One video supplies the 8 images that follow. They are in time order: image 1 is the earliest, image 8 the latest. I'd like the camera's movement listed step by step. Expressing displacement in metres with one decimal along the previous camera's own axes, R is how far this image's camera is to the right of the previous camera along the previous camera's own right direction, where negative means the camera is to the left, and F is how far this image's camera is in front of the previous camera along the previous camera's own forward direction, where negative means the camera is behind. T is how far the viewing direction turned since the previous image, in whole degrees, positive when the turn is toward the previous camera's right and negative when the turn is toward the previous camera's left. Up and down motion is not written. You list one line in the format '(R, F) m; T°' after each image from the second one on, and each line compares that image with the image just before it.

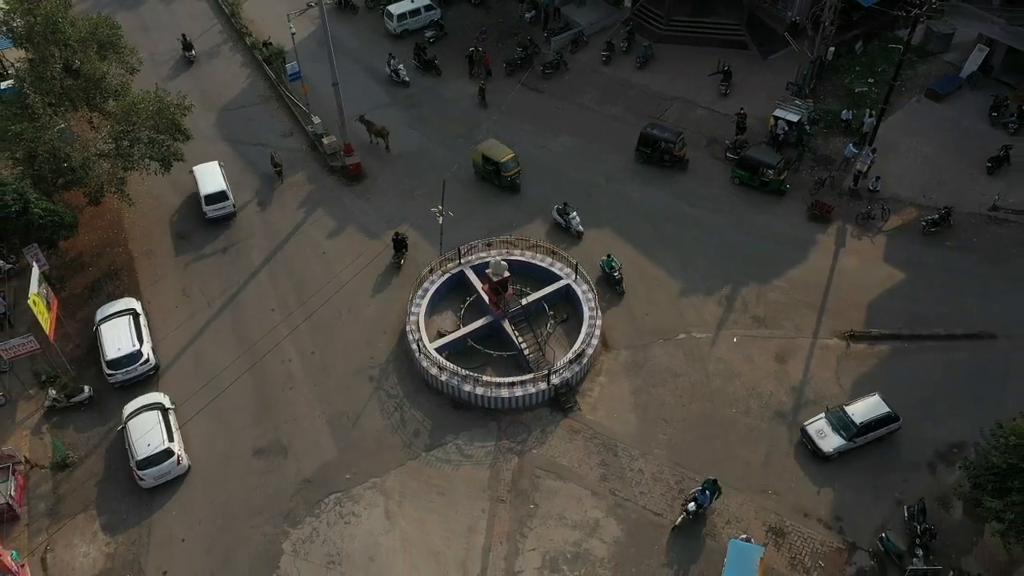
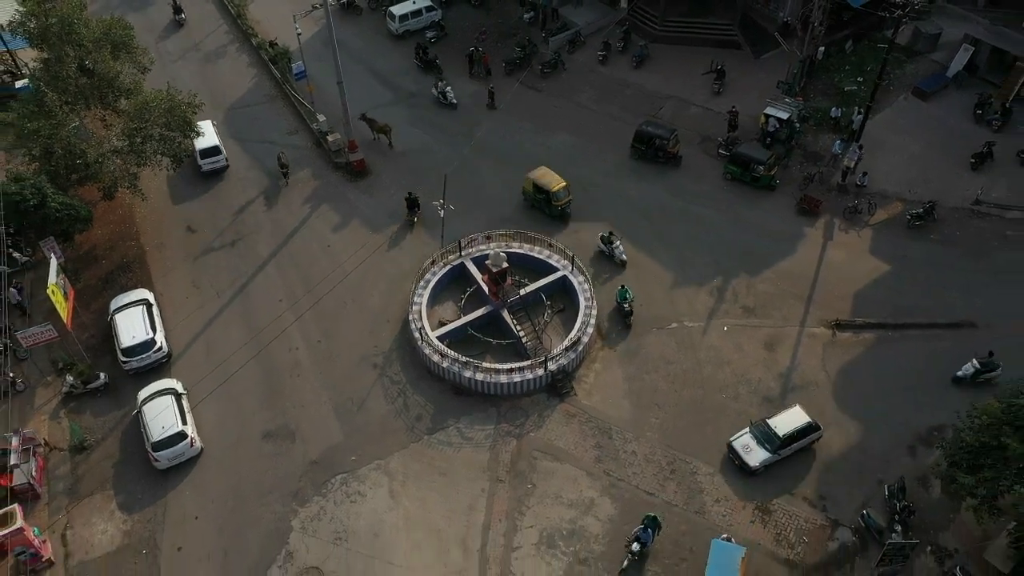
(+0.1, -1.1) m; 0°
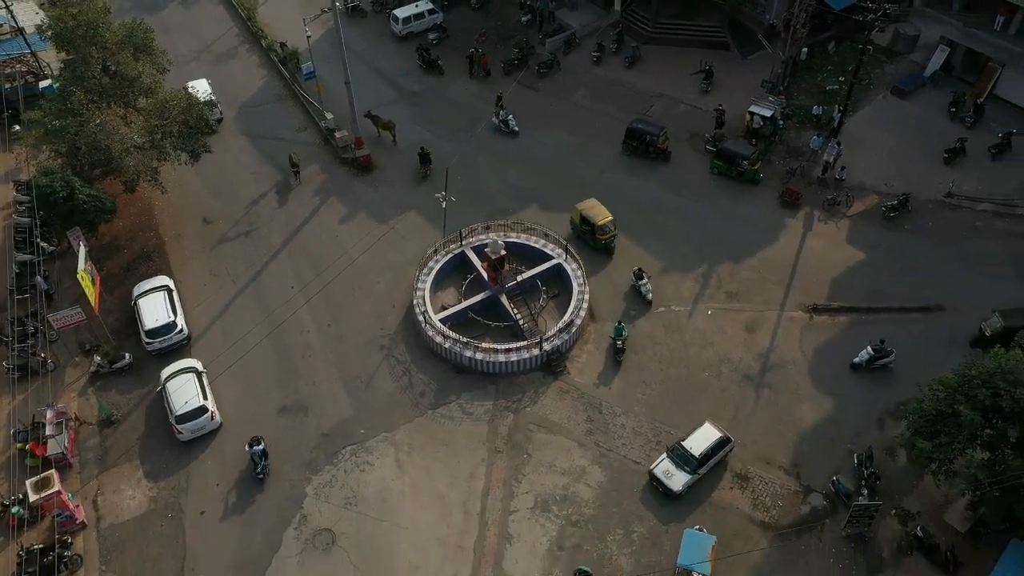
(+0.1, -2.0) m; 0°
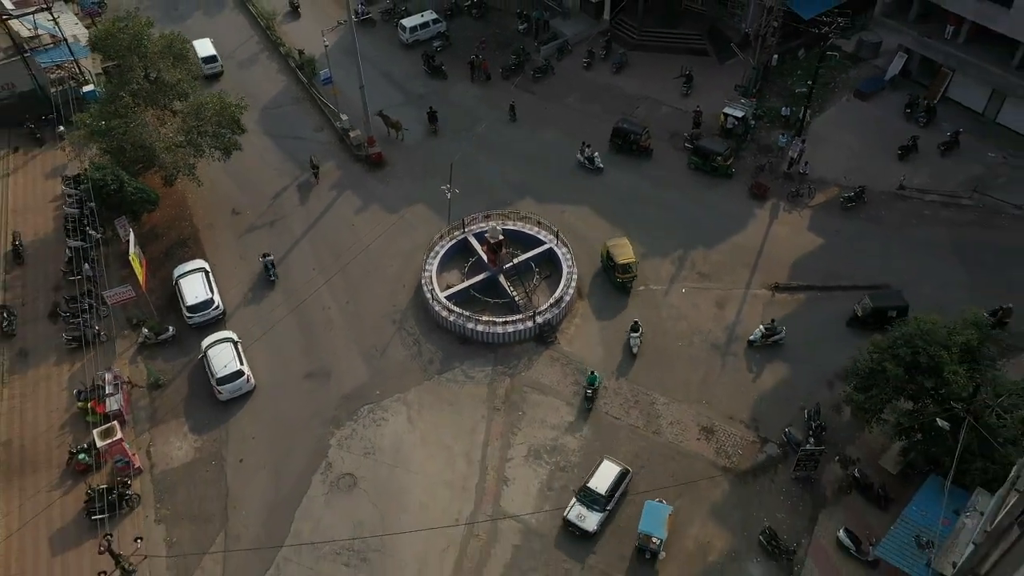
(+0.2, -4.1) m; 0°
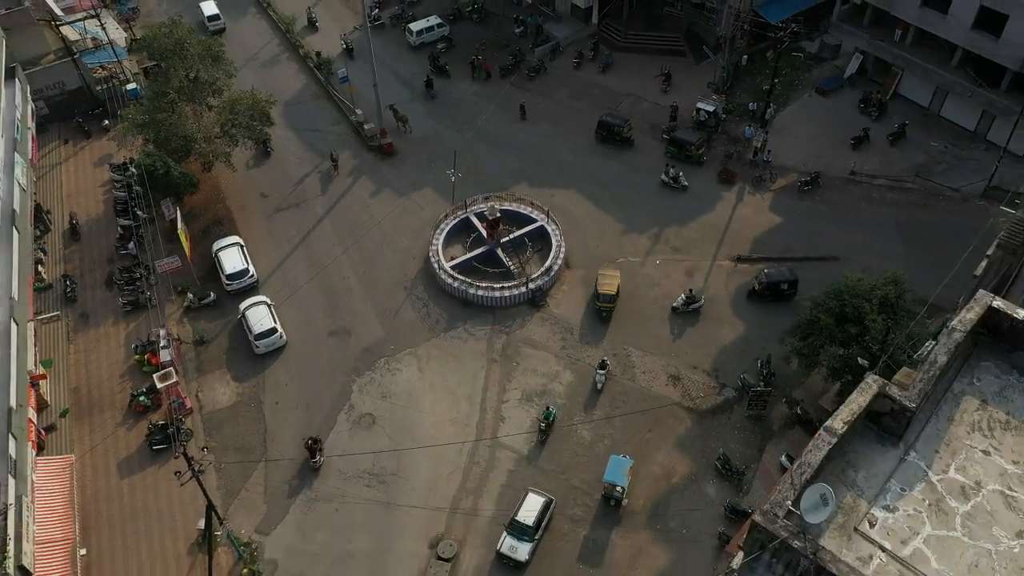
(+0.2, -5.2) m; 0°
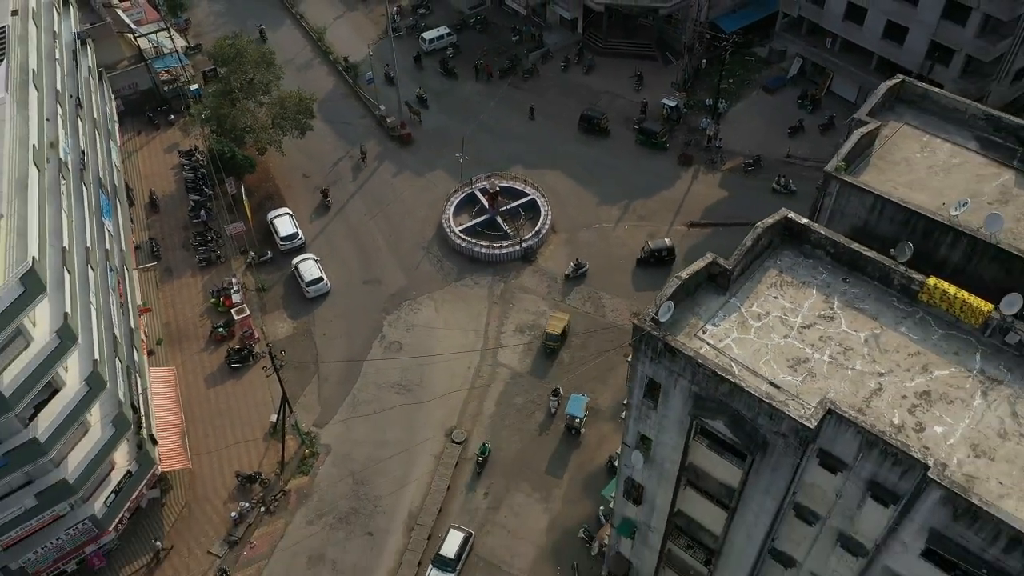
(+0.3, -9.8) m; 0°
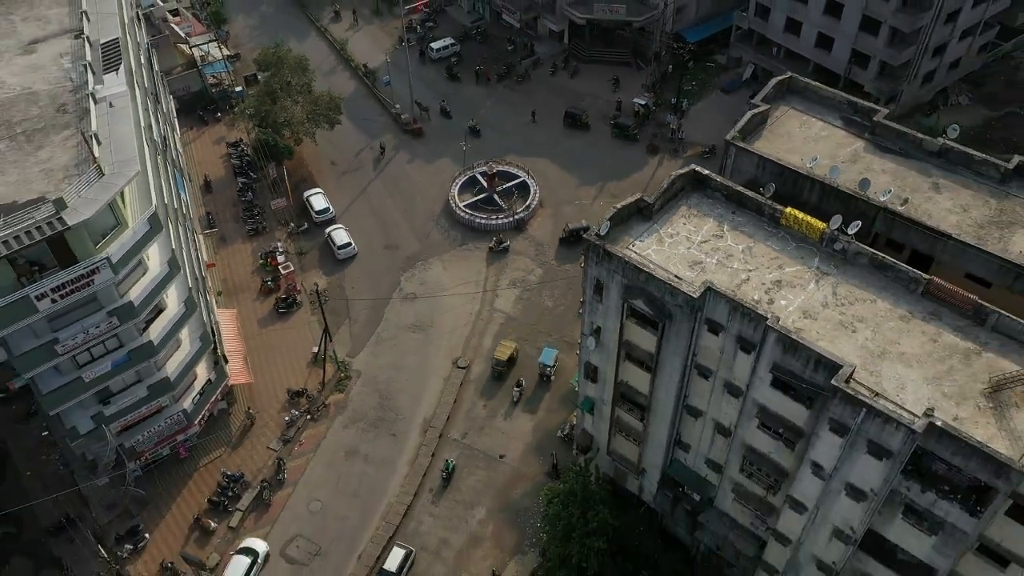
(+0.4, -10.2) m; 0°
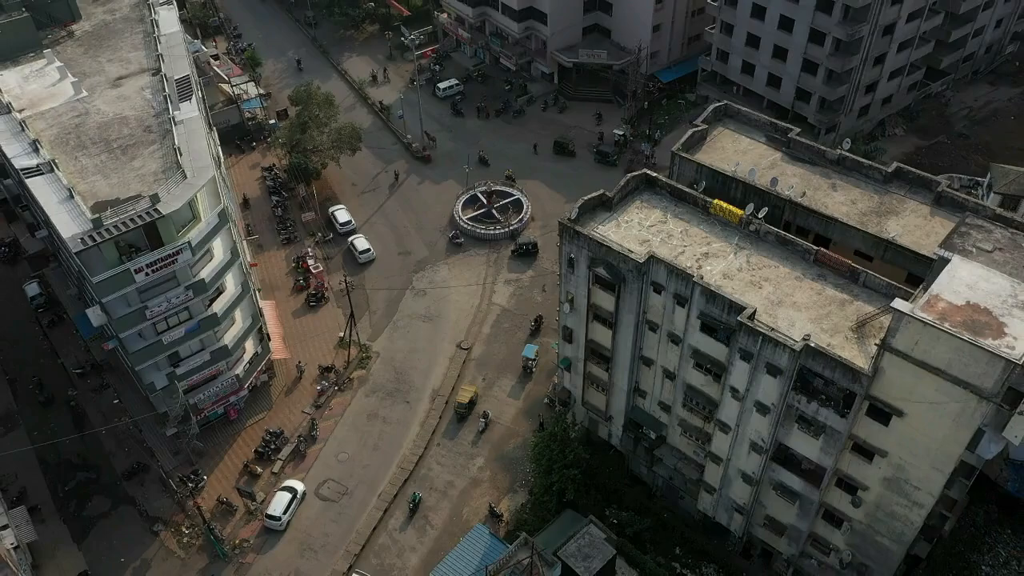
(+0.5, -9.6) m; 0°
